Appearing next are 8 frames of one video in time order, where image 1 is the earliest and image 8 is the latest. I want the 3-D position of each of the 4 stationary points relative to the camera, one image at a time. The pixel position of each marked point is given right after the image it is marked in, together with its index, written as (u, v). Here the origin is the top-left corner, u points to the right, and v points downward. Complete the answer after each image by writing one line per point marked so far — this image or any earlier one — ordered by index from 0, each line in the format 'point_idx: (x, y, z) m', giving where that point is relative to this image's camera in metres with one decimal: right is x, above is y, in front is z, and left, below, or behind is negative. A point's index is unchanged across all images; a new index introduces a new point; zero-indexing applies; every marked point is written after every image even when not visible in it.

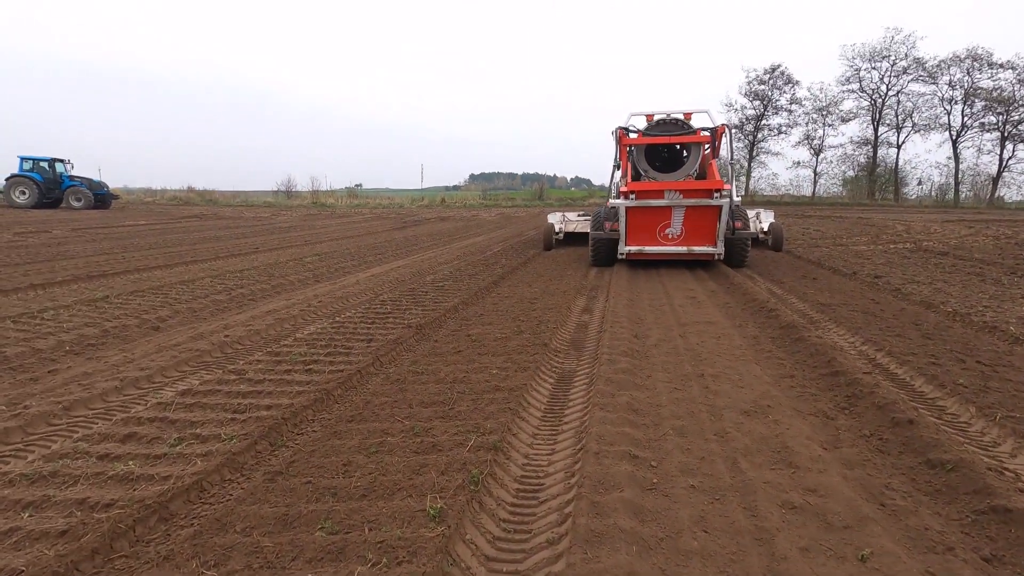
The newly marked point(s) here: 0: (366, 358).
0: (-1.2, -0.6, +4.6) m
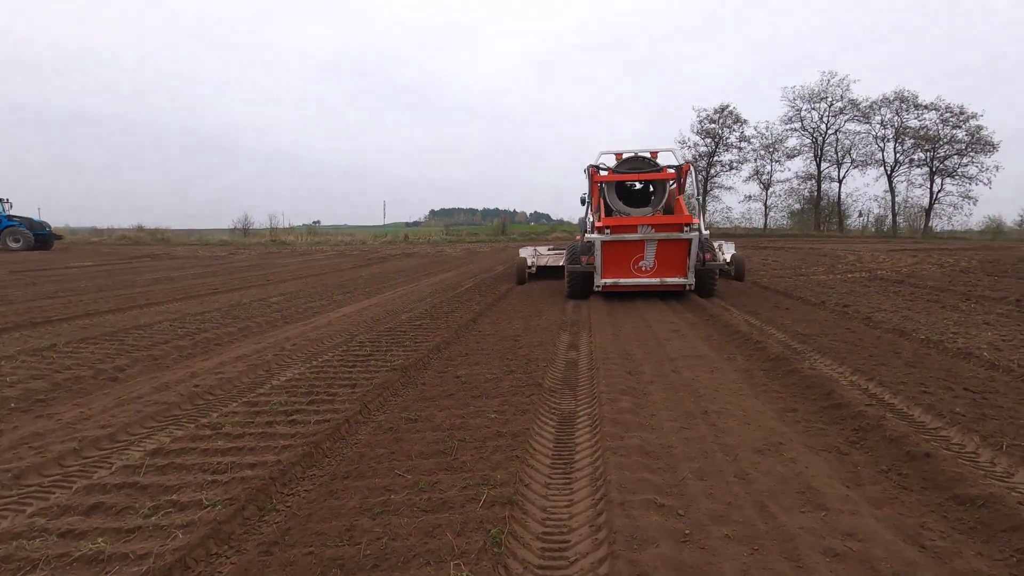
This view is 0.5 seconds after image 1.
0: (-1.3, -0.9, +4.3) m
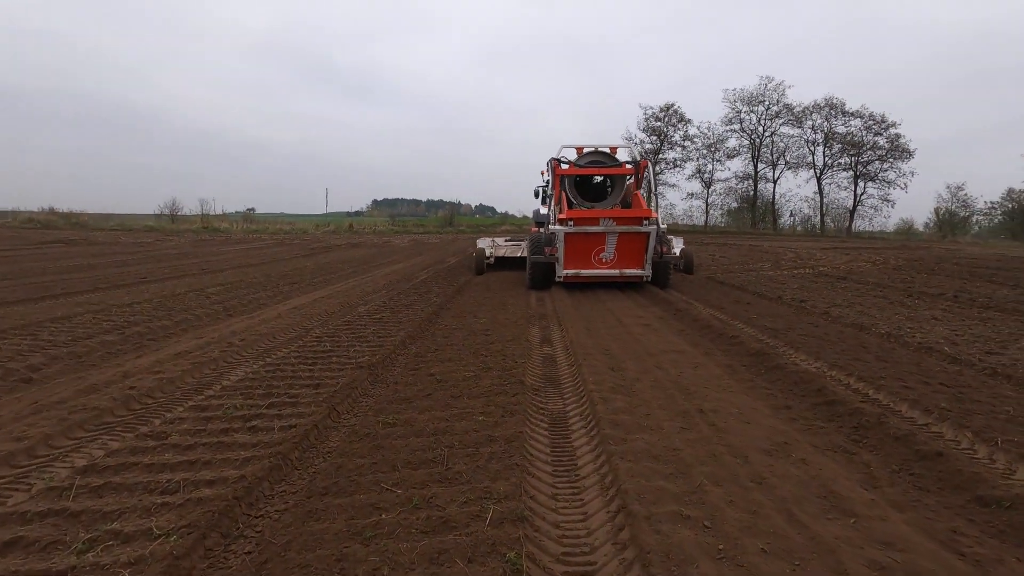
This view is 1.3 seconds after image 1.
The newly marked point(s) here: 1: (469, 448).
0: (-1.4, -0.9, +3.9) m
1: (-0.2, -0.9, +3.1) m
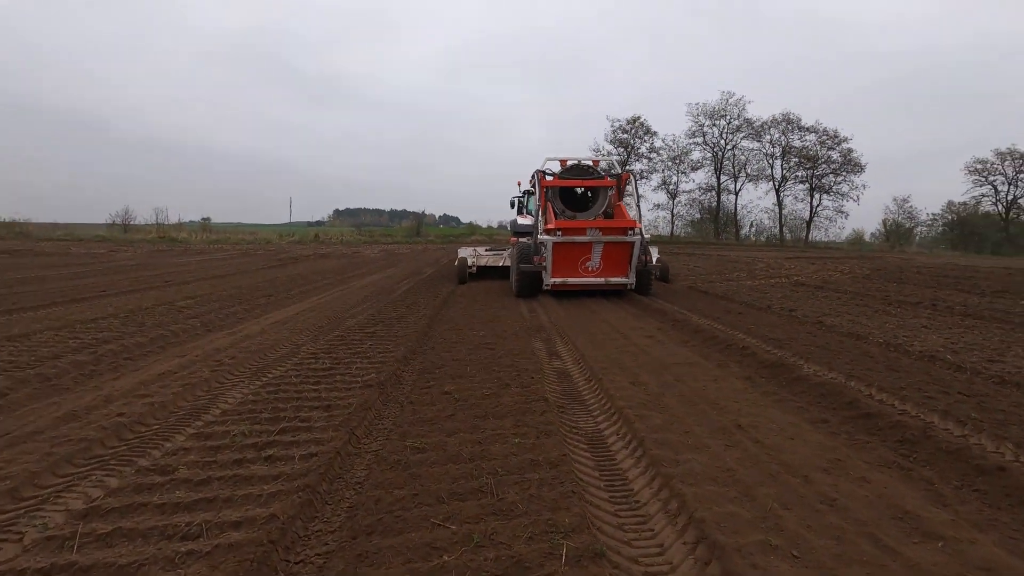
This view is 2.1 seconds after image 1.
0: (-1.2, -1.0, +3.6) m
1: (0.0, -1.0, +2.9) m
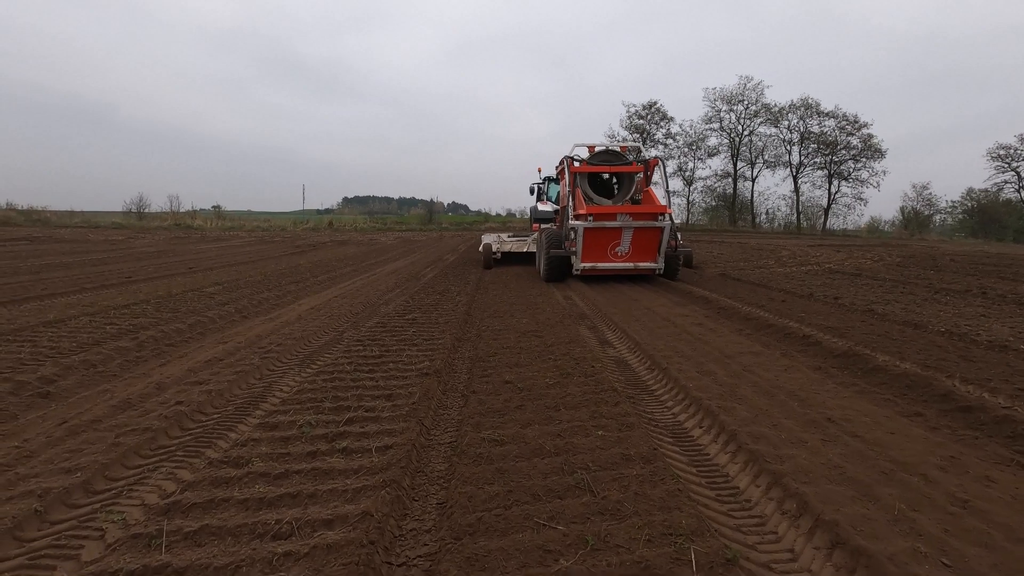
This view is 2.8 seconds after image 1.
0: (-0.7, -0.9, +3.4) m
1: (+0.5, -0.9, +2.7) m
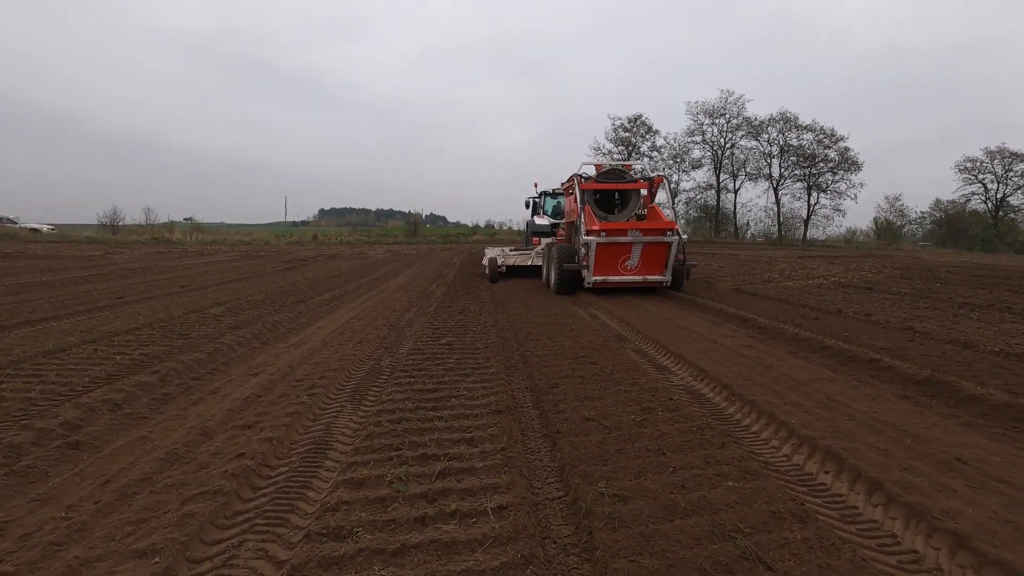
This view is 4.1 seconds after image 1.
0: (0.0, -1.1, +3.0) m
1: (+1.2, -1.1, +2.4) m
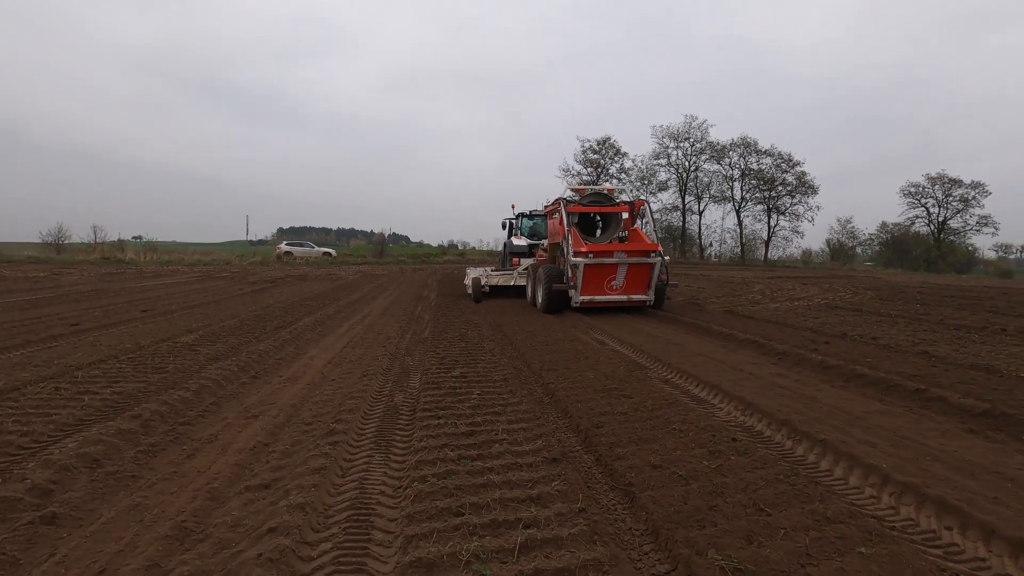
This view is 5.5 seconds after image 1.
0: (+0.4, -1.2, +2.6) m
1: (+1.6, -1.3, +2.0) m
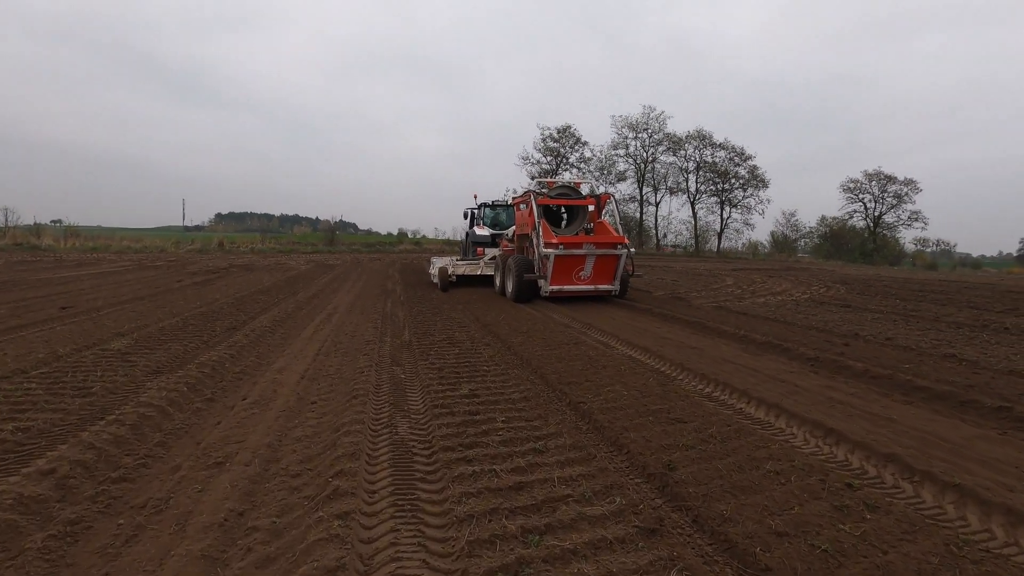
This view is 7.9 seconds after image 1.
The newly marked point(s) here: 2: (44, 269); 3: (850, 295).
0: (+0.9, -1.3, +1.7) m
1: (+2.2, -1.3, +1.3) m
2: (-15.7, +0.6, +18.0) m
3: (+9.0, -0.2, +14.3) m
